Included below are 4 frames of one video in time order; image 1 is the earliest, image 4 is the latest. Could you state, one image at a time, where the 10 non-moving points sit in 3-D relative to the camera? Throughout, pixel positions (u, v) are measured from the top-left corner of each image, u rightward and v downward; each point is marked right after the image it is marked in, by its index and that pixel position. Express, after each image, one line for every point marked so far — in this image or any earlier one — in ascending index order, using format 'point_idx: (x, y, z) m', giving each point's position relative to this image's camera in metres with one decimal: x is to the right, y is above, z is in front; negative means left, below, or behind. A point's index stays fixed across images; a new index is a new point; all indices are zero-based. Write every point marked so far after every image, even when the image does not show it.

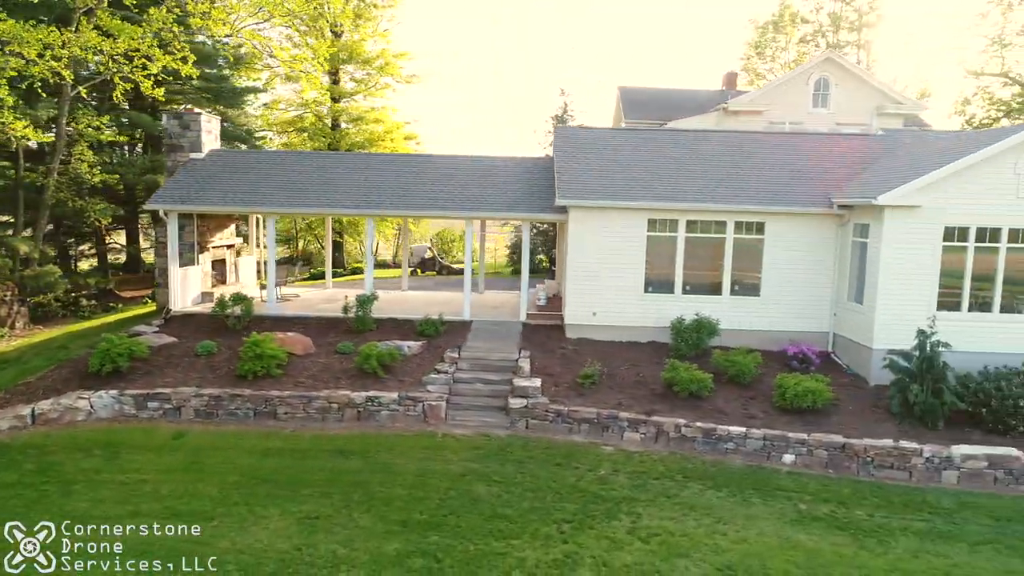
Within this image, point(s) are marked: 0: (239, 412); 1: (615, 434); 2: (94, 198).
0: (-4.3, -1.9, +11.9) m
1: (+1.6, -2.2, +11.3) m
2: (-10.9, +2.4, +19.7) m
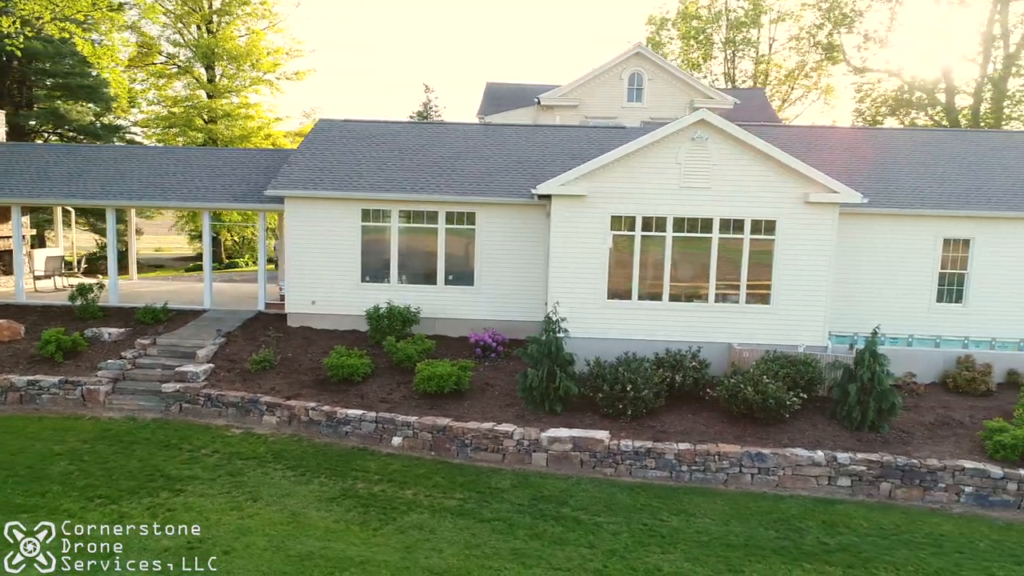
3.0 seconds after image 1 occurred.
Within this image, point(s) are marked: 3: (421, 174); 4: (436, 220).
0: (-9.8, -1.7, +12.1) m
1: (-3.9, -2.0, +11.6) m
2: (-16.3, +2.6, +20.1) m
3: (-1.8, +2.3, +15.0) m
4: (-1.4, +1.3, +14.4) m
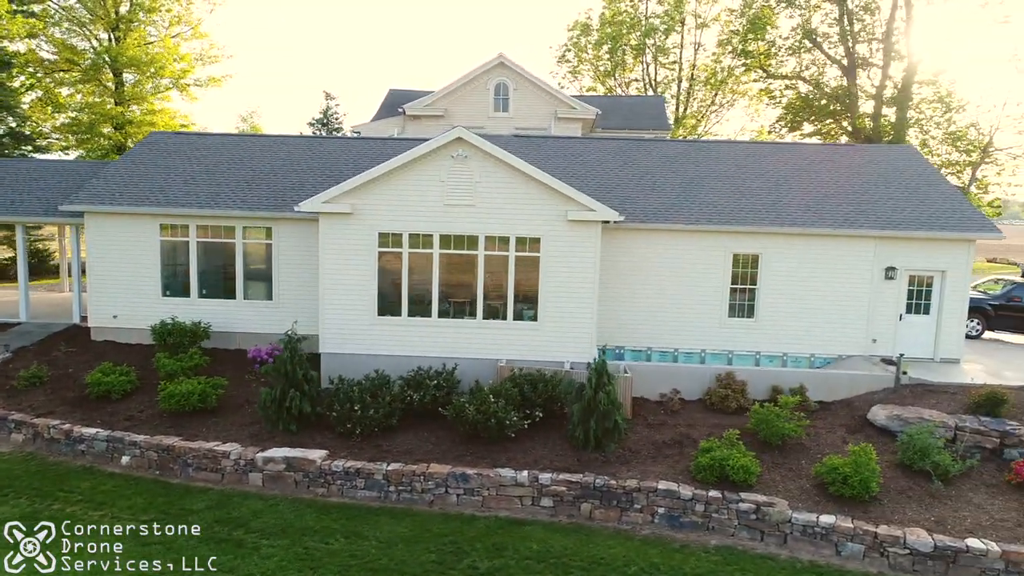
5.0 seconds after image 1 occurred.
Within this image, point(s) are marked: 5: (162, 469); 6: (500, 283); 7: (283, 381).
0: (-13.6, -2.0, +12.2) m
1: (-7.8, -2.3, +11.6) m
2: (-20.2, +2.3, +20.1) m
3: (-5.7, +2.0, +15.0) m
4: (-5.3, +1.0, +14.5) m
5: (-4.9, -2.5, +10.6) m
6: (-0.2, +0.1, +12.7) m
7: (-3.4, -1.4, +11.1) m
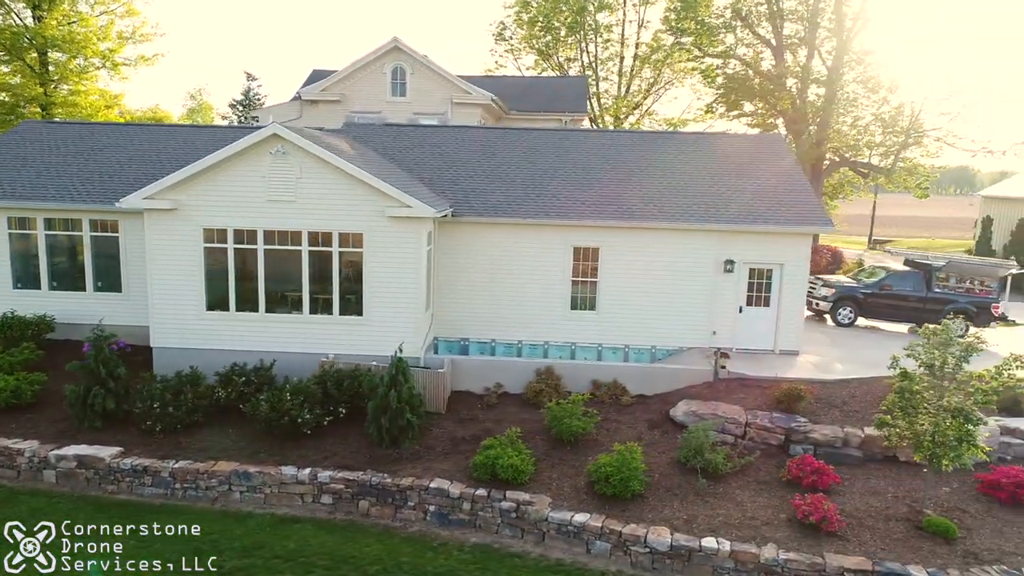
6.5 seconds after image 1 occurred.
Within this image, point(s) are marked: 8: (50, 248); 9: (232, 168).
0: (-16.6, -1.9, +12.3) m
1: (-10.7, -2.2, +11.8) m
2: (-23.2, +2.7, +20.1) m
3: (-8.6, +2.2, +15.0) m
4: (-8.3, +1.2, +14.5) m
5: (-7.9, -2.5, +10.8) m
6: (-3.1, +0.2, +12.8) m
7: (-6.3, -1.4, +11.2) m
8: (-8.9, +0.8, +14.6) m
9: (-4.6, +2.0, +12.4) m
